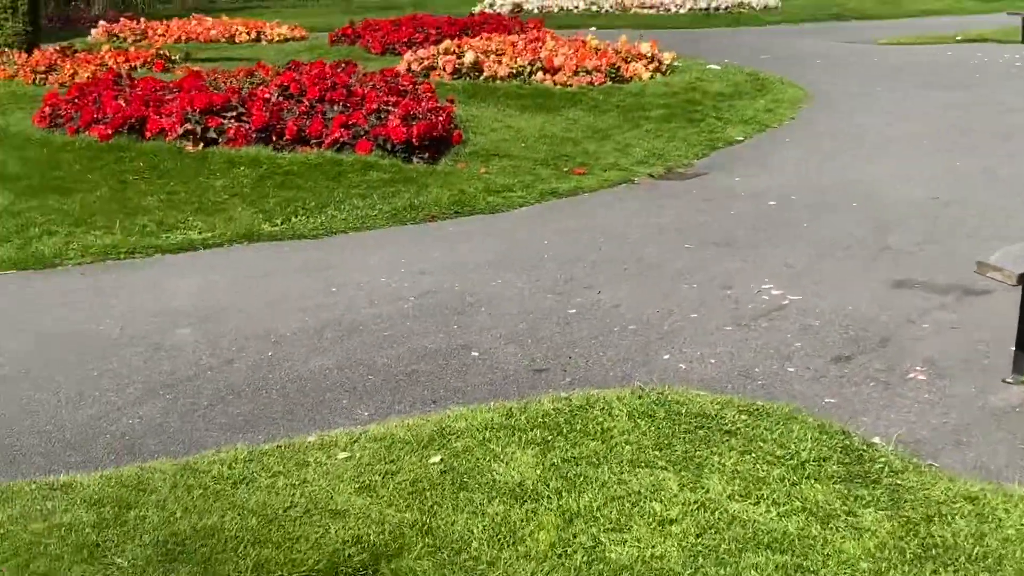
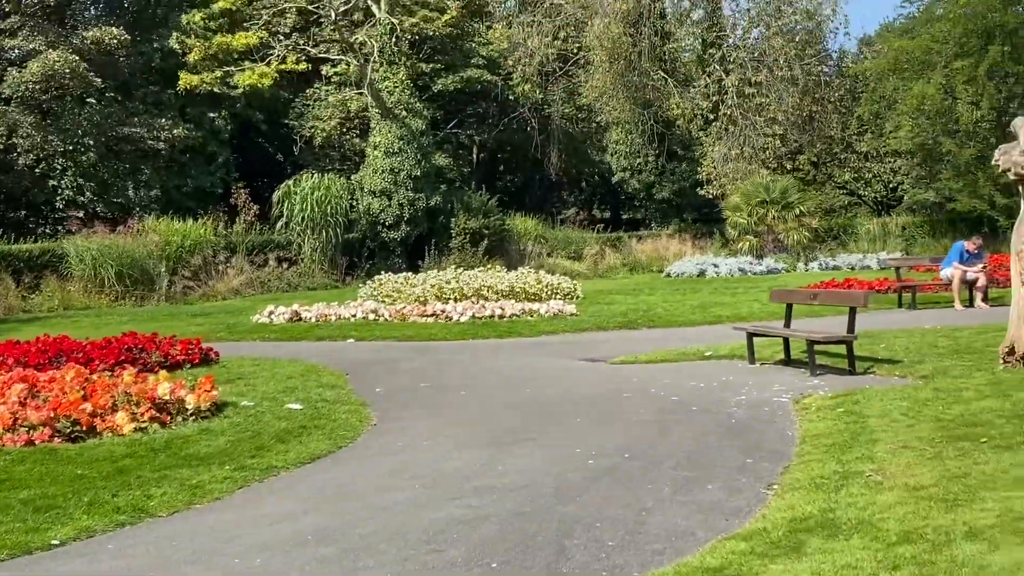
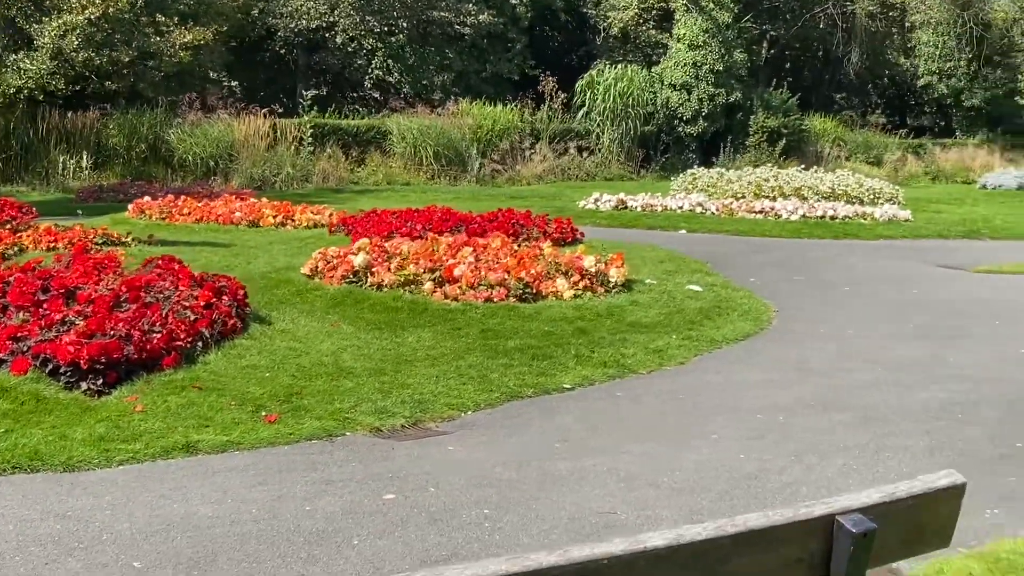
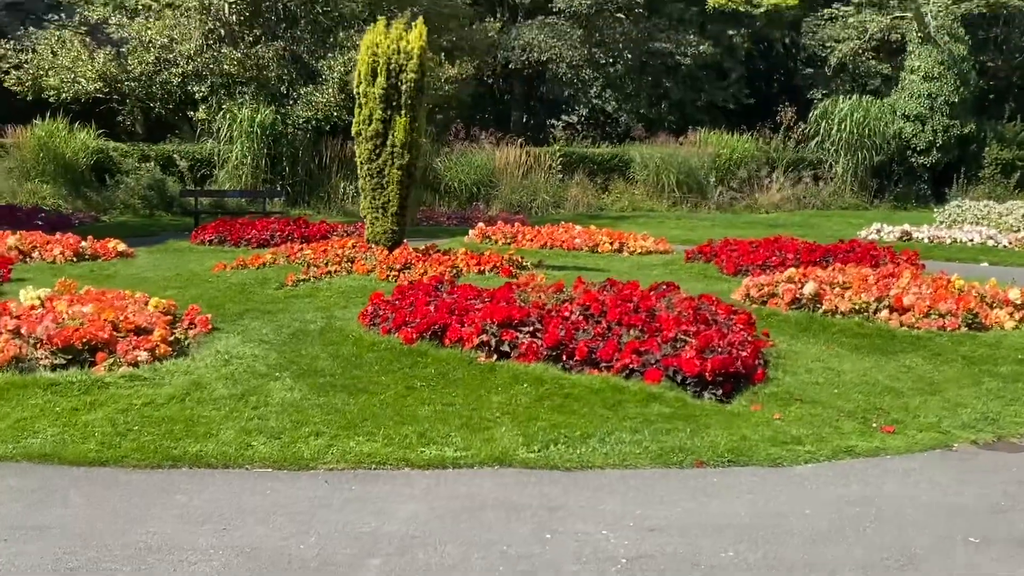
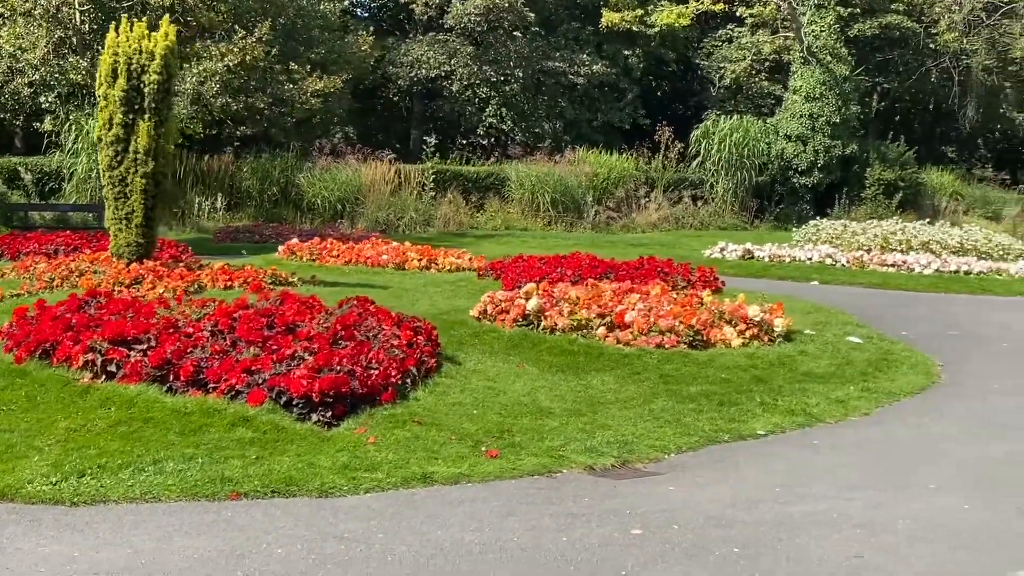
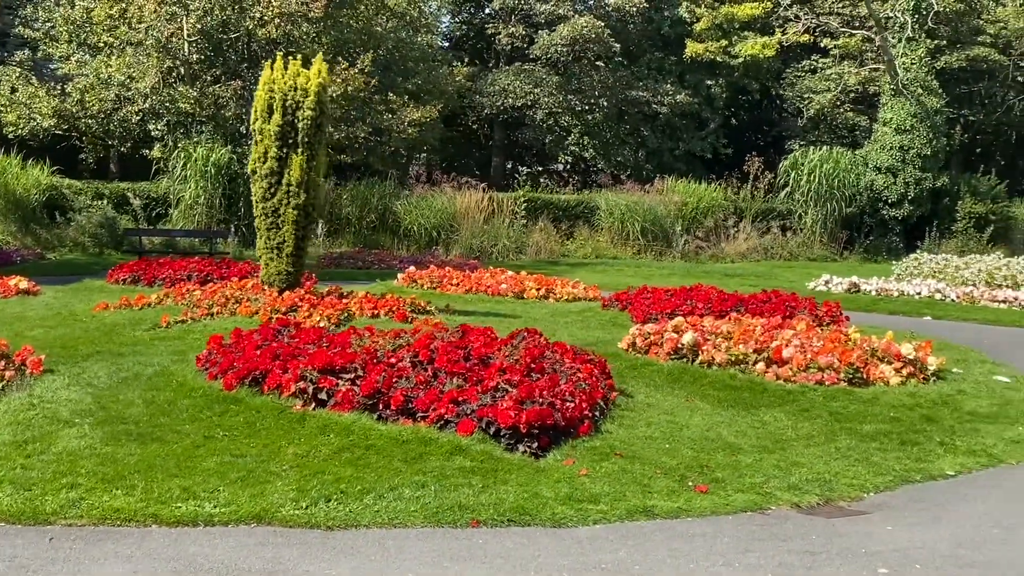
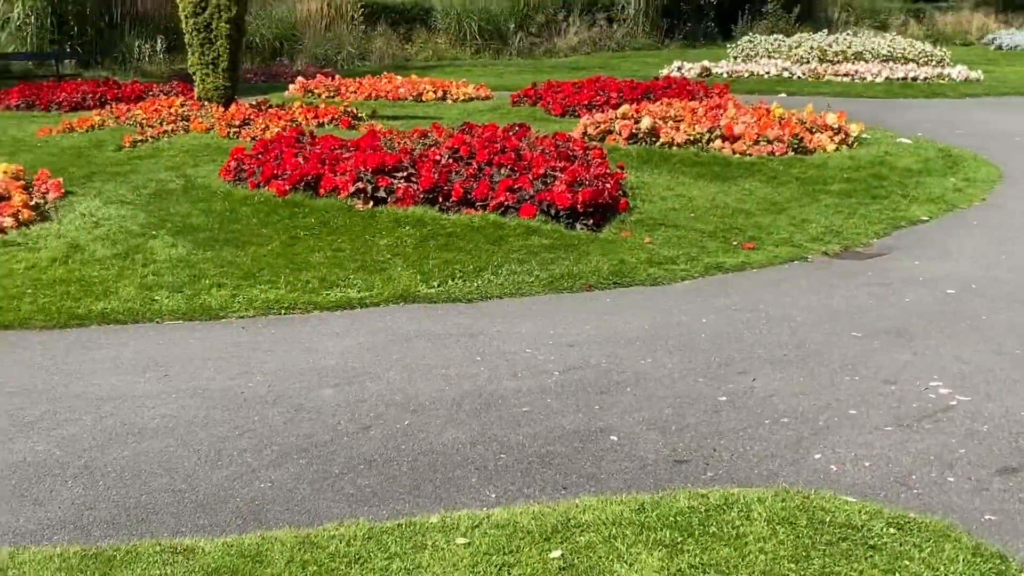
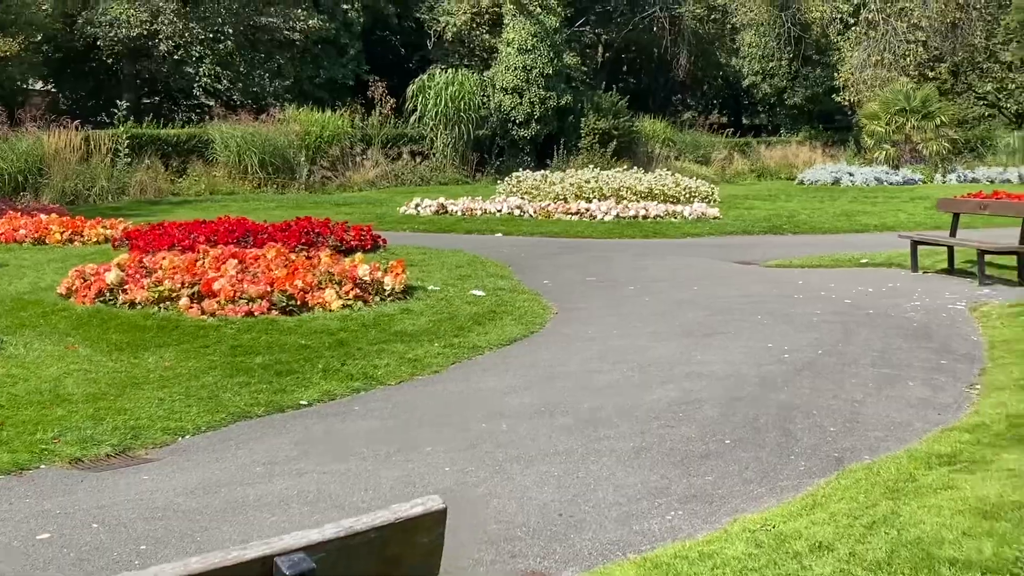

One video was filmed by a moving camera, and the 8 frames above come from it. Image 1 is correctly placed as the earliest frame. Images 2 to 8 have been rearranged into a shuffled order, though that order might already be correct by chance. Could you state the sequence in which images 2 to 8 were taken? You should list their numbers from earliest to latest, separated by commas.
7, 4, 6, 5, 3, 8, 2
